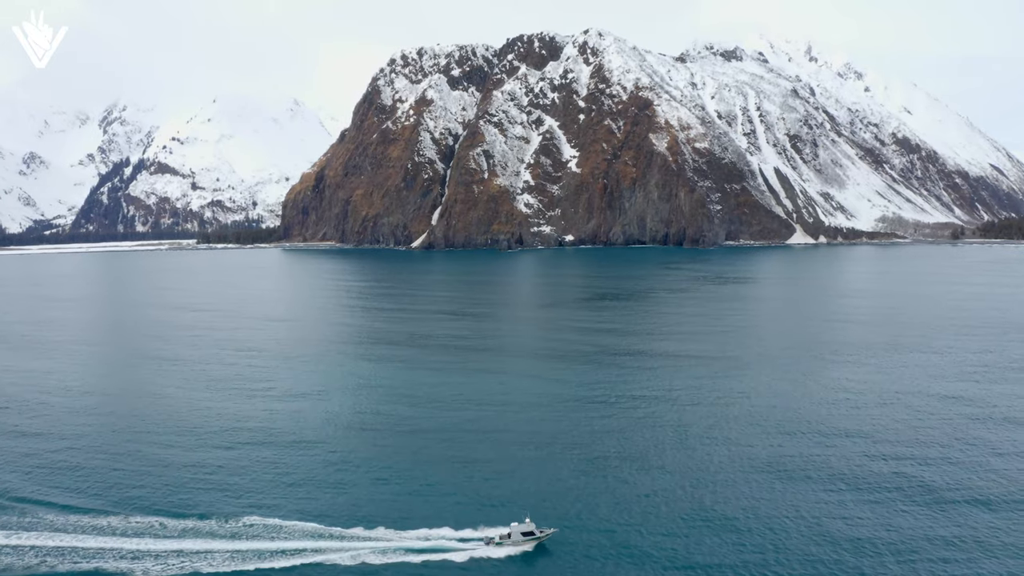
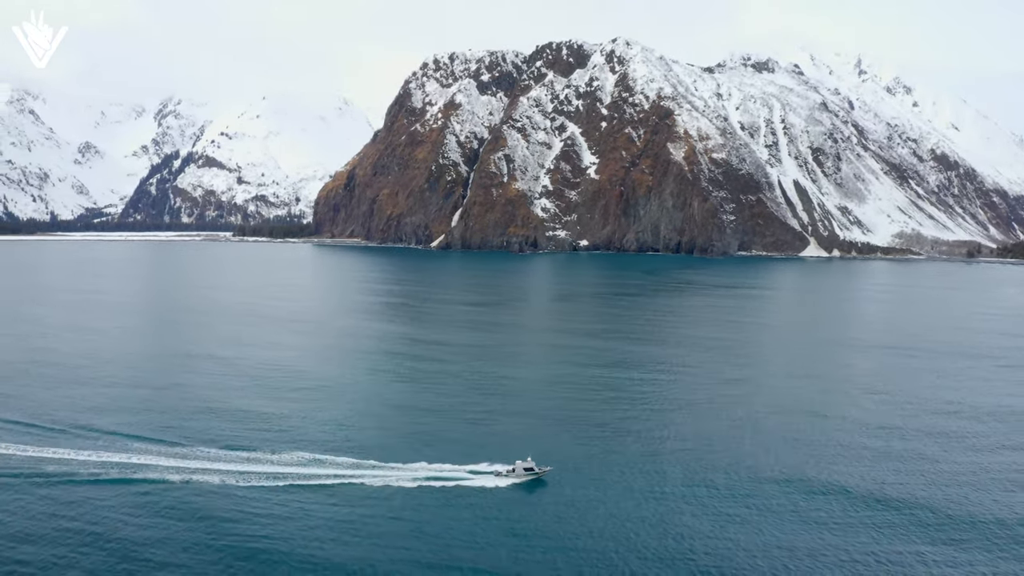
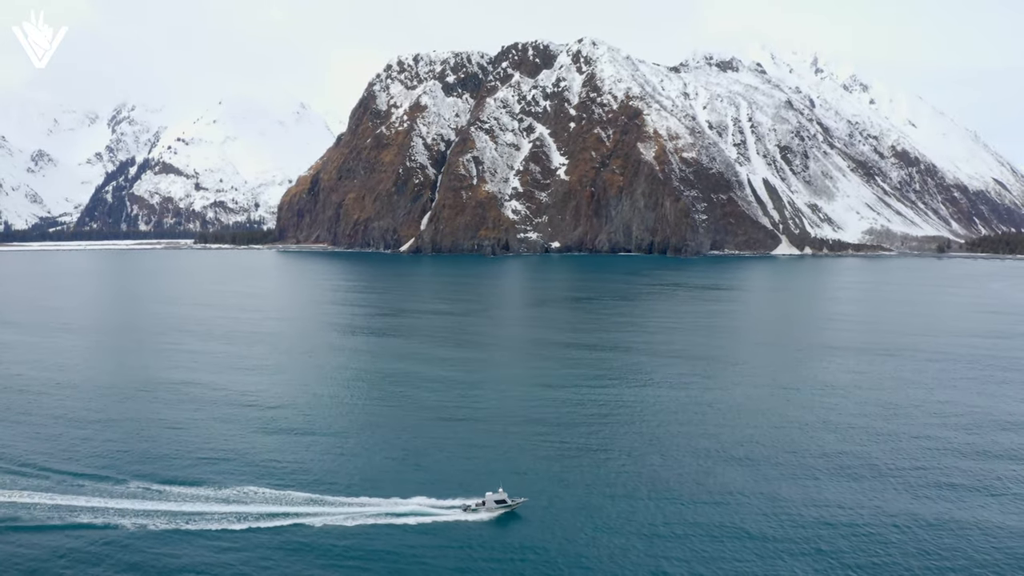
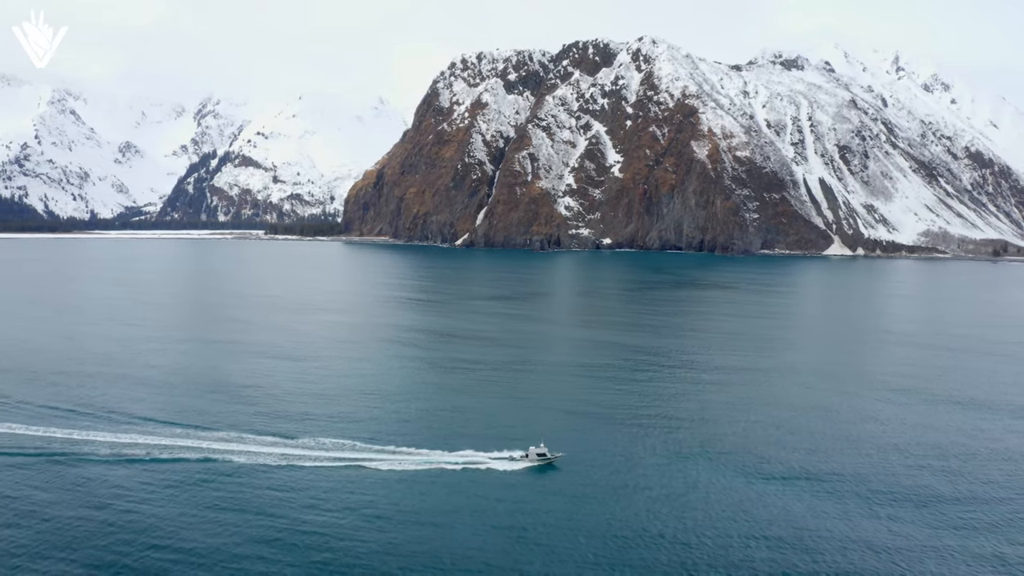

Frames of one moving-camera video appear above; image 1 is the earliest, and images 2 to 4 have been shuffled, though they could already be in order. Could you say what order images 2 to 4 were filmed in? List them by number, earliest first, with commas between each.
3, 2, 4
